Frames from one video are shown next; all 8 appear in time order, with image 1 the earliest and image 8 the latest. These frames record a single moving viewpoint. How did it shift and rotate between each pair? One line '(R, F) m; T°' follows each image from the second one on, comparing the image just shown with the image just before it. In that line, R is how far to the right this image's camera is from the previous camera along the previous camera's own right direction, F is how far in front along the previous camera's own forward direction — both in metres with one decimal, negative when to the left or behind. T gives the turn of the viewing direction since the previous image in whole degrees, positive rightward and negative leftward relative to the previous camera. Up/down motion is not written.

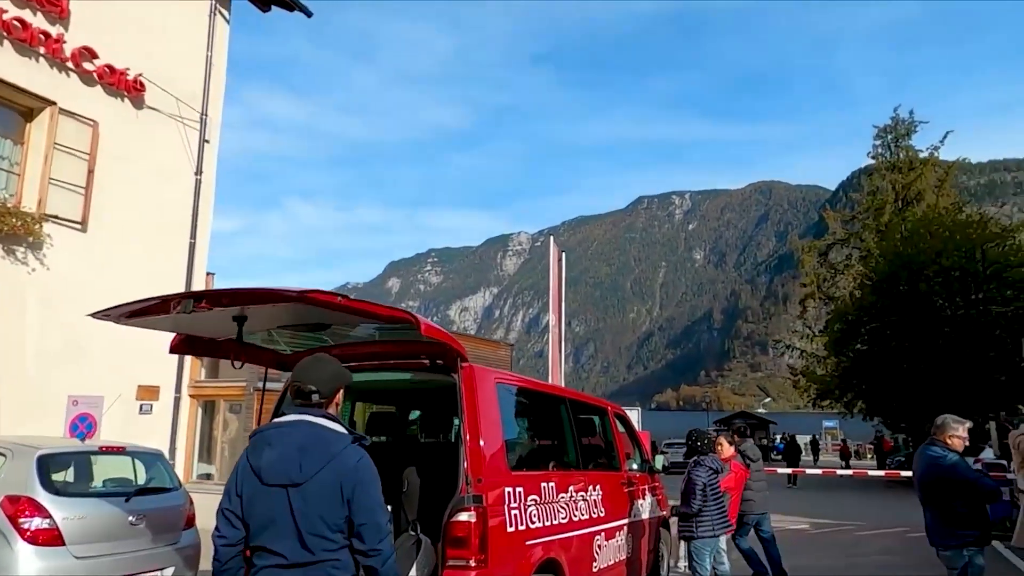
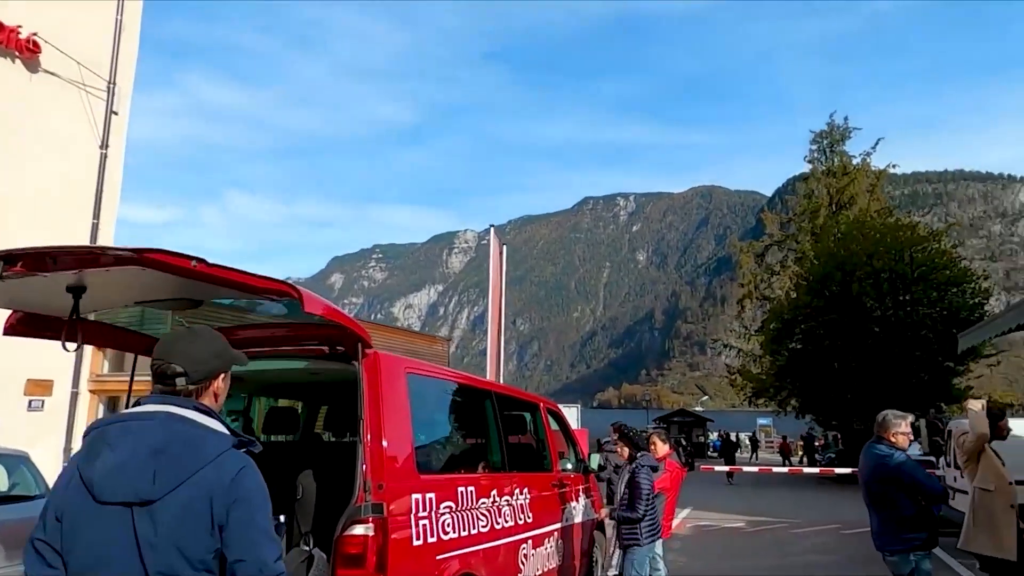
(+0.2, +0.6) m; +4°
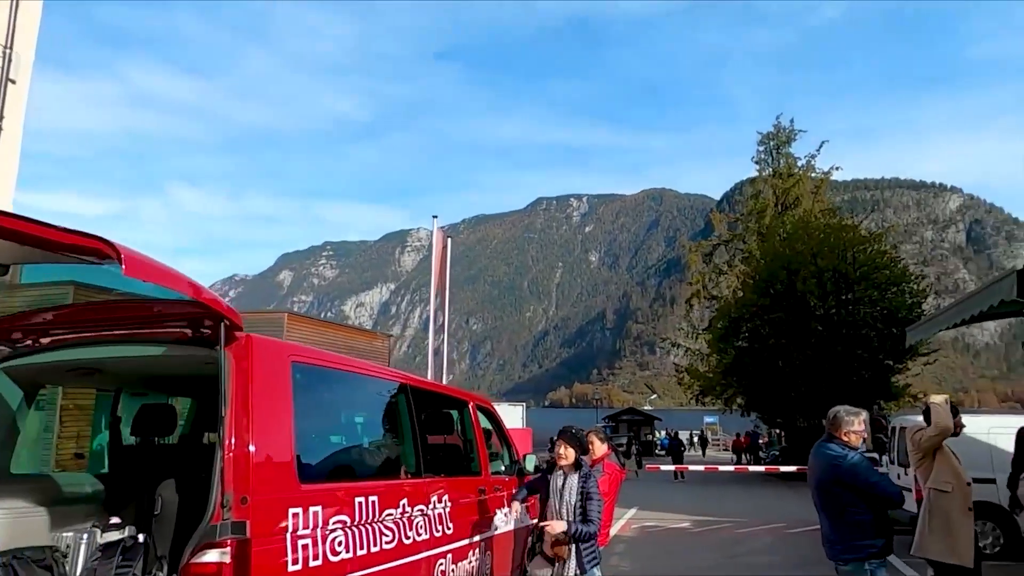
(+0.2, +0.6) m; +3°
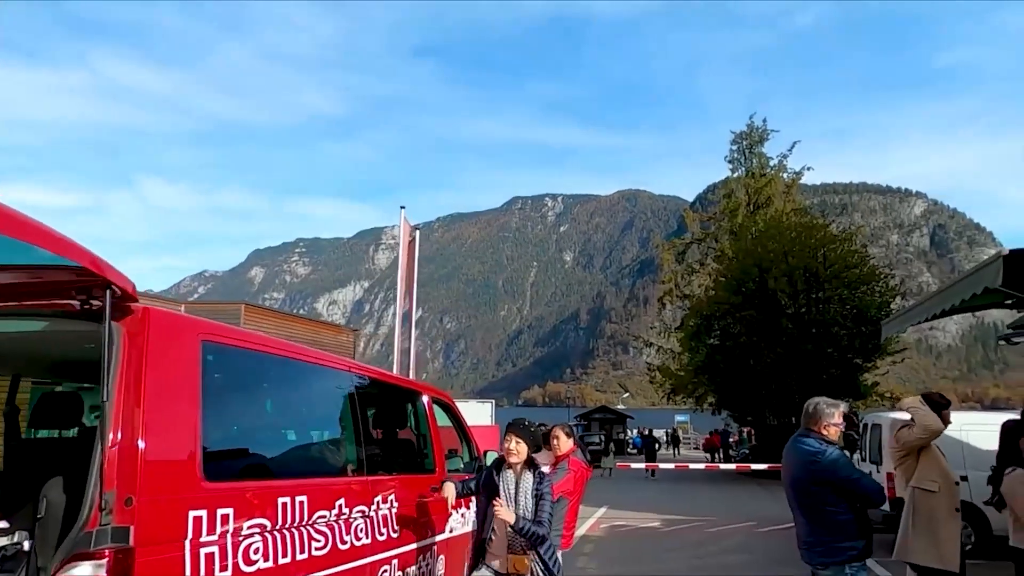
(+0.1, +0.4) m; +2°
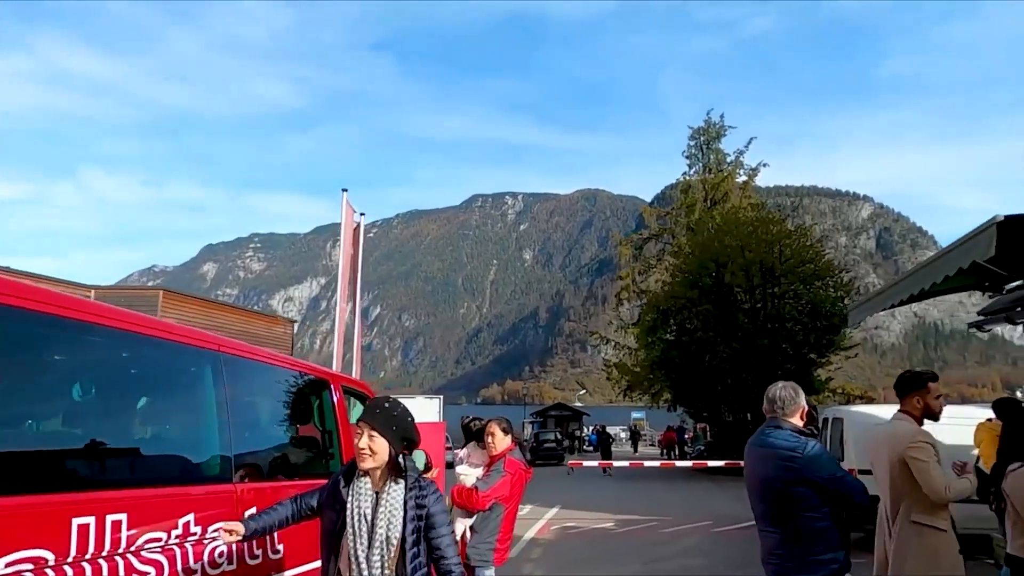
(+0.2, +0.9) m; +3°
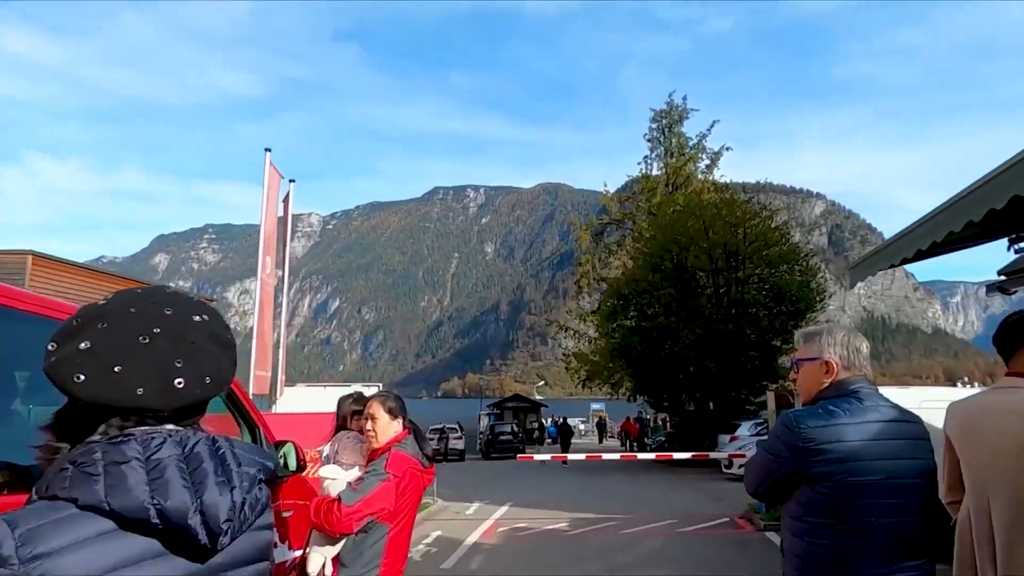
(+0.3, +2.0) m; +3°
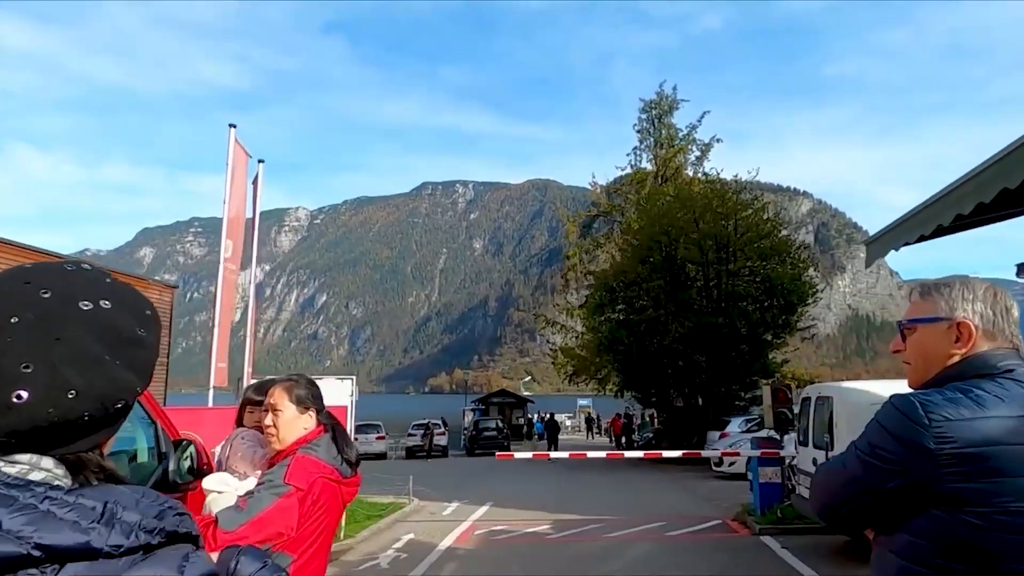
(+0.1, +1.0) m; +1°
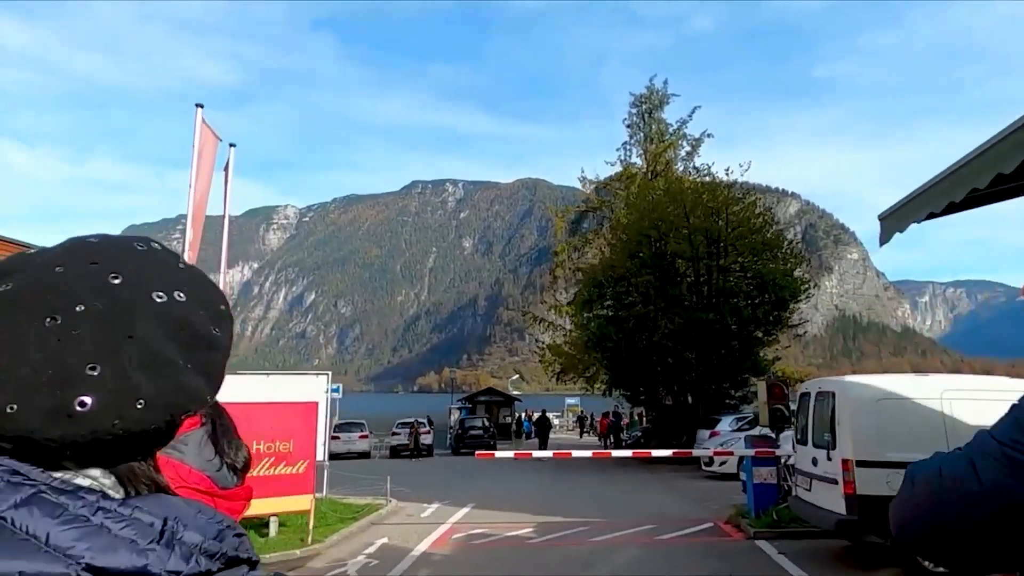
(+0.1, +0.8) m; +1°
